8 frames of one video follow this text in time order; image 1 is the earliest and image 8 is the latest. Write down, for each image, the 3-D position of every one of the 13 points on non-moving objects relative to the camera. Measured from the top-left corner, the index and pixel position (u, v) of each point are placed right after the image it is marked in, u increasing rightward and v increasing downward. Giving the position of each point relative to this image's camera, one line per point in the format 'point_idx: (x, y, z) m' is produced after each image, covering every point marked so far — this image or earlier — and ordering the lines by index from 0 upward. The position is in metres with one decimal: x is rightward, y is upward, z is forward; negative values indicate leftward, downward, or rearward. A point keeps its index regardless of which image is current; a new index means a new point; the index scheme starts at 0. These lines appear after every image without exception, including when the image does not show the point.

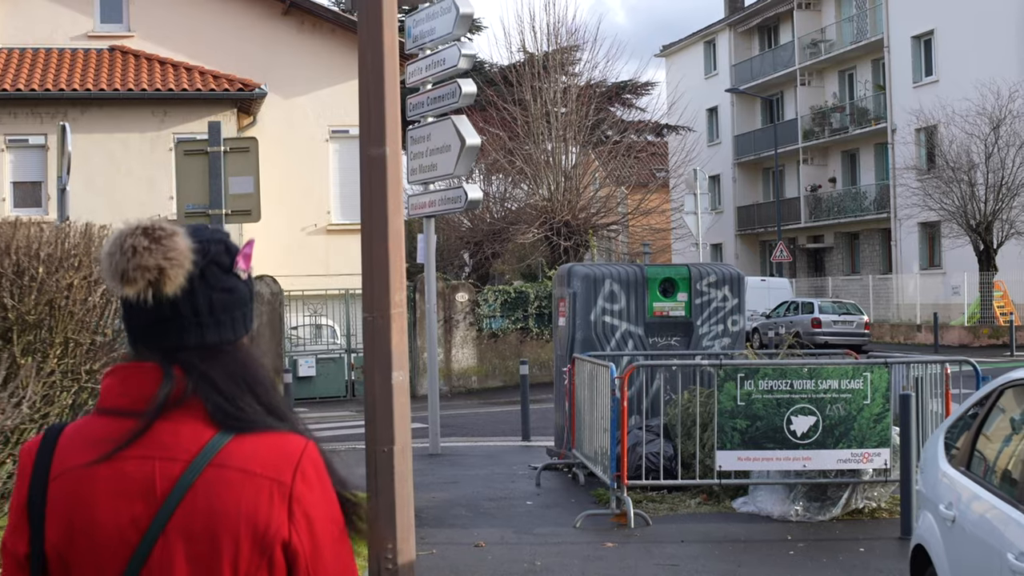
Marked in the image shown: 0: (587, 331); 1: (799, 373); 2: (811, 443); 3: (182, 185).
0: (+0.7, -0.4, +9.8) m
1: (+1.9, -0.6, +7.4) m
2: (+2.0, -1.0, +7.4) m
3: (-1.9, +0.6, +6.5) m
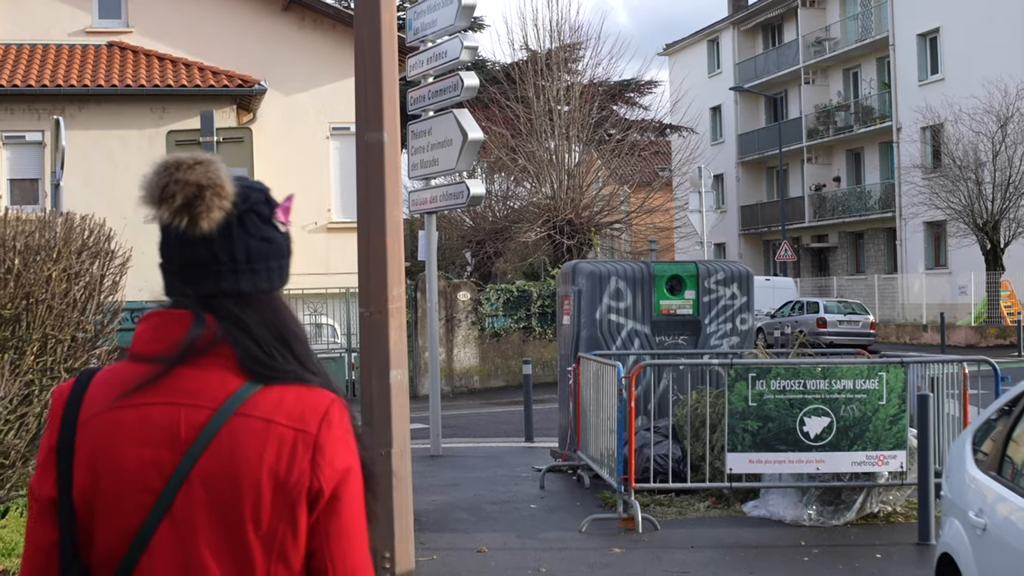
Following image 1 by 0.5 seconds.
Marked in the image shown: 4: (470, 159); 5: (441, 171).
0: (+0.7, -0.4, +9.6) m
1: (+1.9, -0.6, +7.2) m
2: (+2.0, -1.0, +7.1) m
3: (-1.9, +0.6, +6.3) m
4: (-0.3, +1.0, +9.2) m
5: (-0.6, +1.0, +9.7) m
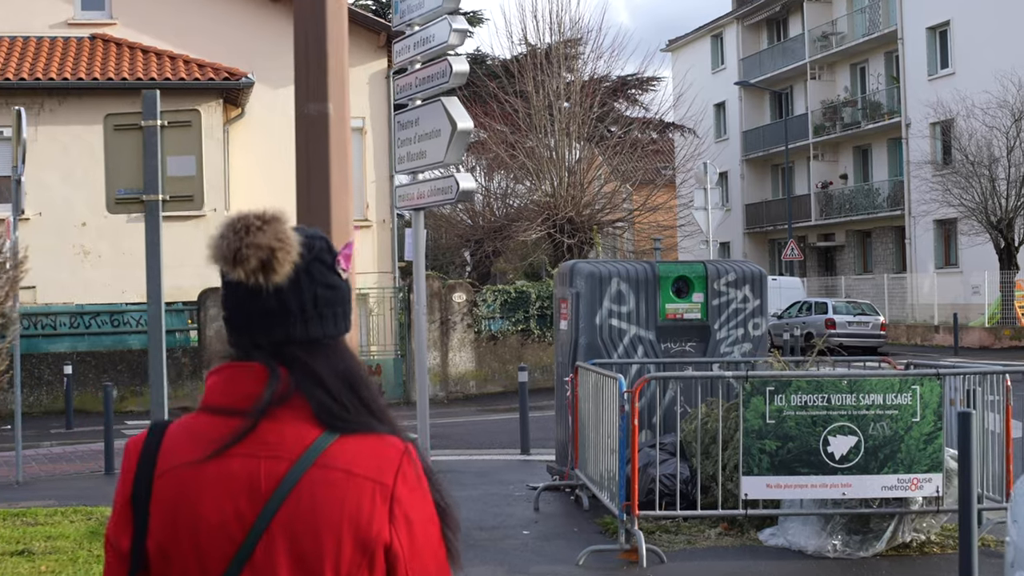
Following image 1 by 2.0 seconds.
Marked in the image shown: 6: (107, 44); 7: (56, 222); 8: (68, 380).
0: (+0.6, -0.4, +8.8) m
1: (+1.9, -0.6, +6.4) m
2: (+2.0, -1.0, +6.4) m
3: (-2.0, +0.6, +5.5) m
4: (-0.4, +1.0, +8.4) m
5: (-0.7, +1.0, +9.0) m
6: (-7.3, +4.4, +19.9) m
7: (-7.7, +1.1, +18.6) m
8: (-5.8, -1.2, +14.5) m
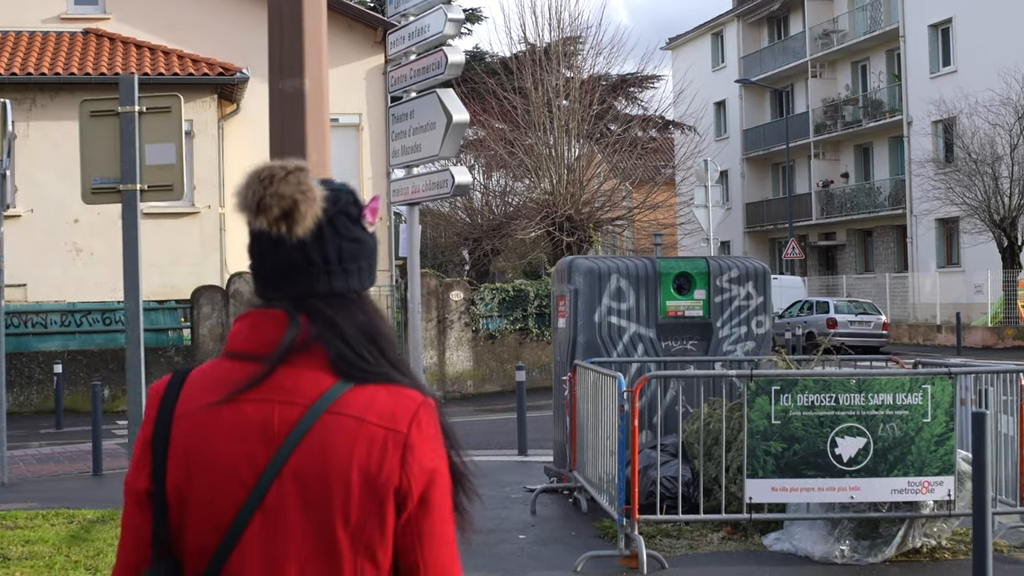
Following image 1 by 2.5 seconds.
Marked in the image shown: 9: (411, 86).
0: (+0.6, -0.3, +8.6) m
1: (+1.9, -0.5, +6.1) m
2: (+1.9, -1.0, +6.1) m
3: (-2.0, +0.6, +5.3) m
4: (-0.4, +1.1, +8.2) m
5: (-0.7, +1.0, +8.7) m
6: (-7.3, +4.4, +19.6) m
7: (-7.7, +1.1, +18.3) m
8: (-5.9, -1.2, +14.3) m
9: (-0.8, +1.7, +9.3) m
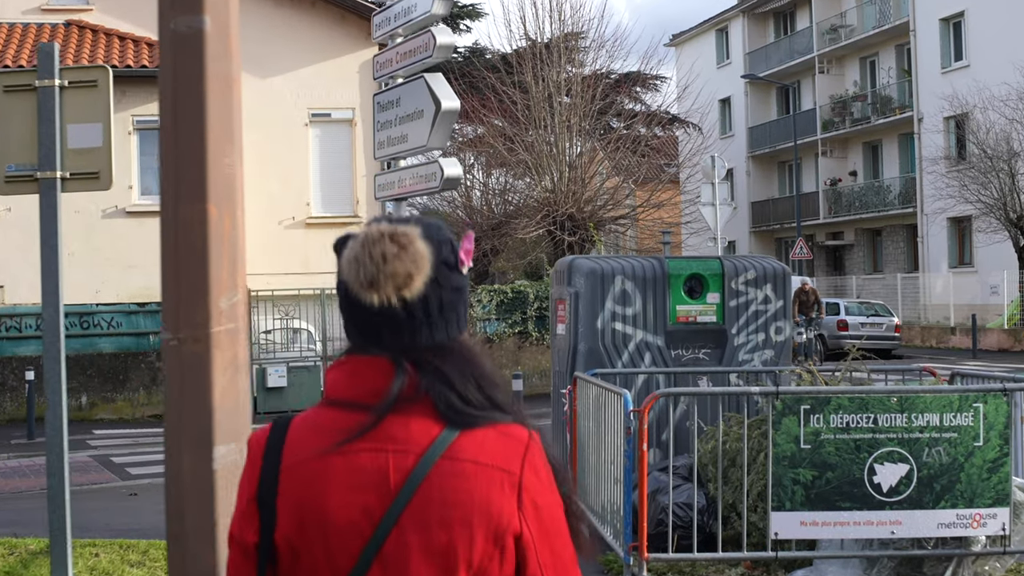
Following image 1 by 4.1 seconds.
0: (+0.6, -0.4, +7.8) m
1: (+1.8, -0.6, +5.3) m
2: (+1.9, -1.0, +5.3) m
3: (-2.1, +0.6, +4.5) m
4: (-0.5, +1.0, +7.4) m
5: (-0.7, +1.0, +7.9) m
6: (-7.3, +4.4, +18.9) m
7: (-7.7, +1.1, +17.6) m
8: (-5.9, -1.2, +13.5) m
9: (-0.9, +1.7, +8.5) m
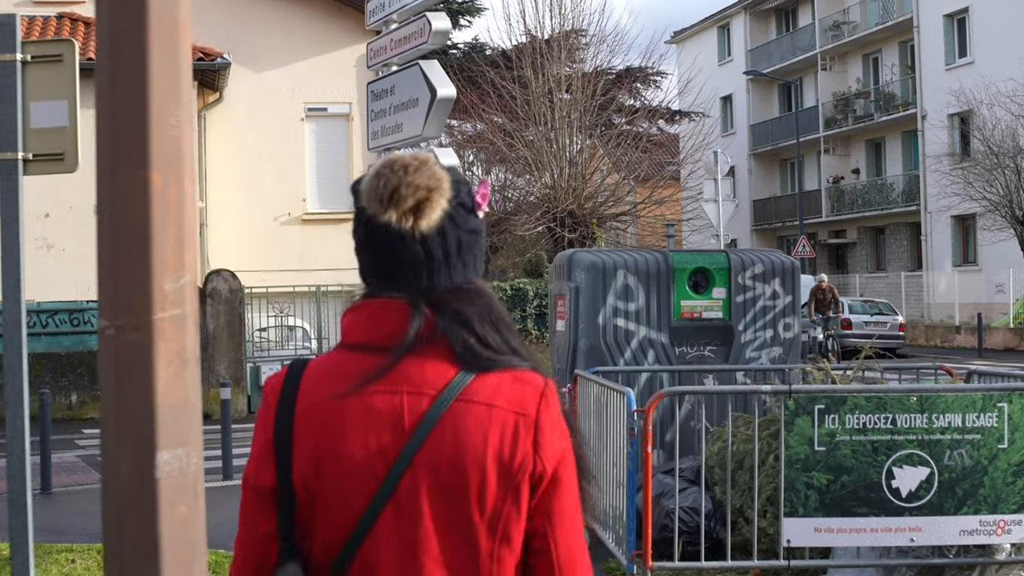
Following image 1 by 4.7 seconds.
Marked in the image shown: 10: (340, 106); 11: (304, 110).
0: (+0.5, -0.3, +7.5) m
1: (+1.8, -0.5, +5.0) m
2: (+1.9, -1.0, +5.0) m
3: (-2.1, +0.7, +4.2) m
4: (-0.5, +1.1, +7.1) m
5: (-0.7, +1.0, +7.6) m
6: (-7.3, +4.4, +18.6) m
7: (-7.7, +1.2, +17.3) m
8: (-5.9, -1.2, +13.2) m
9: (-0.9, +1.7, +8.2) m
10: (-3.0, +3.1, +19.1) m
11: (-3.6, +3.1, +19.1) m
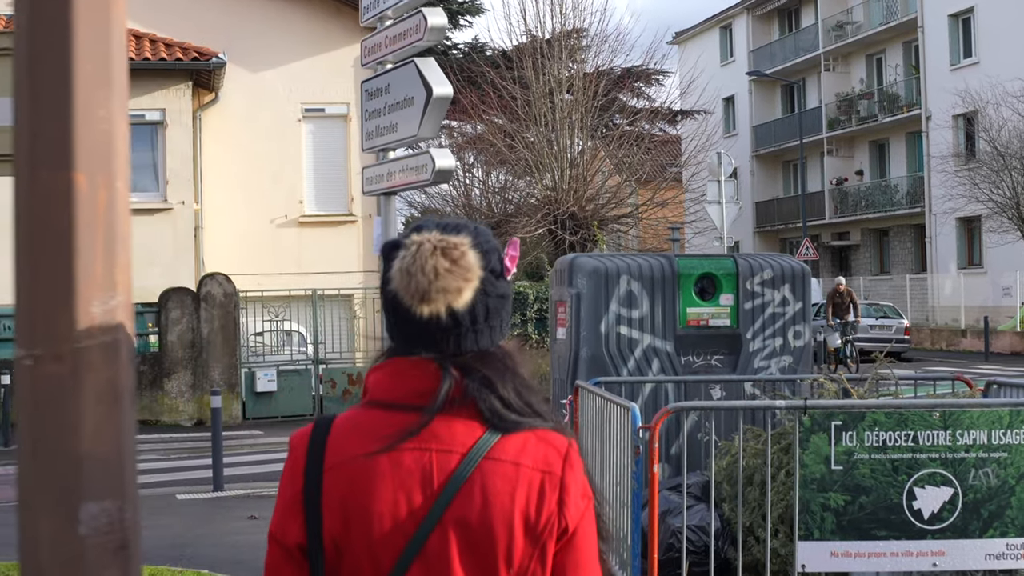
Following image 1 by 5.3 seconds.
0: (+0.5, -0.4, +7.2) m
1: (+1.8, -0.6, +4.7) m
2: (+1.8, -1.0, +4.7) m
3: (-2.1, +0.6, +3.9) m
4: (-0.5, +1.0, +6.8) m
5: (-0.8, +1.0, +7.3) m
6: (-7.3, +4.4, +18.3) m
7: (-7.7, +1.1, +17.0) m
8: (-5.9, -1.2, +12.9) m
9: (-0.9, +1.7, +7.9) m
10: (-3.0, +3.1, +18.8) m
11: (-3.6, +3.0, +18.8) m
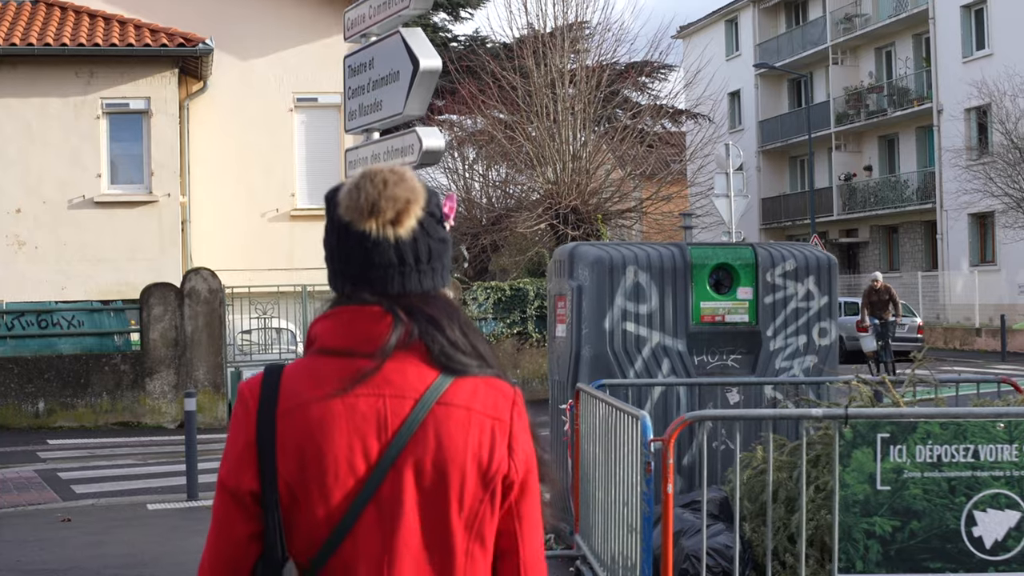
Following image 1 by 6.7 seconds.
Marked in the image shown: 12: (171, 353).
0: (+0.5, -0.3, +6.5) m
1: (+1.7, -0.5, +4.0) m
2: (+1.8, -1.0, +4.0) m
3: (-2.1, +0.7, +3.2) m
4: (-0.5, +1.1, +6.1) m
5: (-0.8, +1.0, +6.6) m
6: (-7.3, +4.5, +17.6) m
7: (-7.7, +1.2, +16.3) m
8: (-5.9, -1.1, +12.2) m
9: (-0.9, +1.7, +7.2) m
10: (-3.0, +3.1, +18.1) m
11: (-3.6, +3.1, +18.1) m
12: (-4.4, -0.8, +14.3) m
